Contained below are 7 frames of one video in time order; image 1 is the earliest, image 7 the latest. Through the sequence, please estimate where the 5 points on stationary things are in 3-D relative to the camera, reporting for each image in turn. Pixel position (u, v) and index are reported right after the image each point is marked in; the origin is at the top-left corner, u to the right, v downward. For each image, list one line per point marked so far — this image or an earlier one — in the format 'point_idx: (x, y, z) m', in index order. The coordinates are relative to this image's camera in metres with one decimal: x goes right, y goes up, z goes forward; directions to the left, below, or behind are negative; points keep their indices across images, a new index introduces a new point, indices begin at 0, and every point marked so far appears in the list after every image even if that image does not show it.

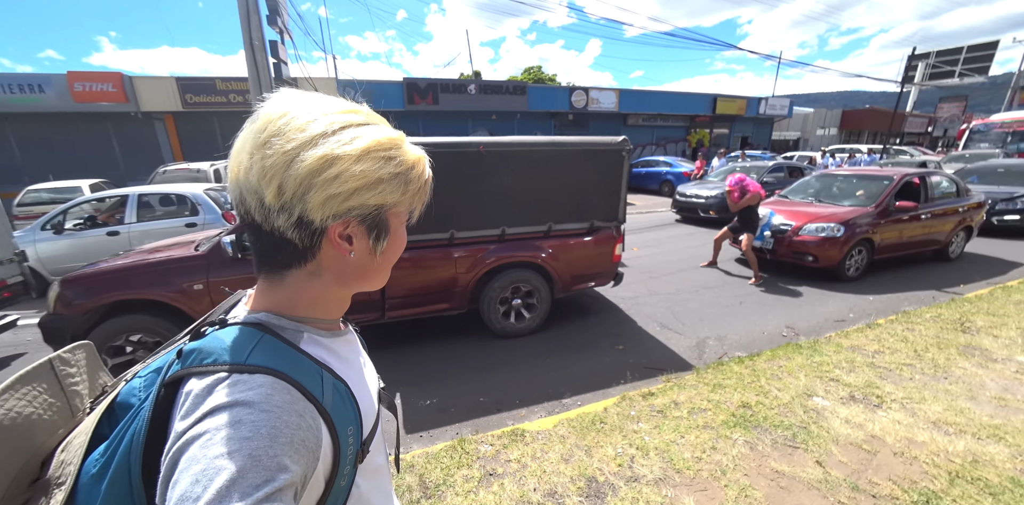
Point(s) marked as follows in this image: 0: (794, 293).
0: (+3.9, -0.6, +5.0) m
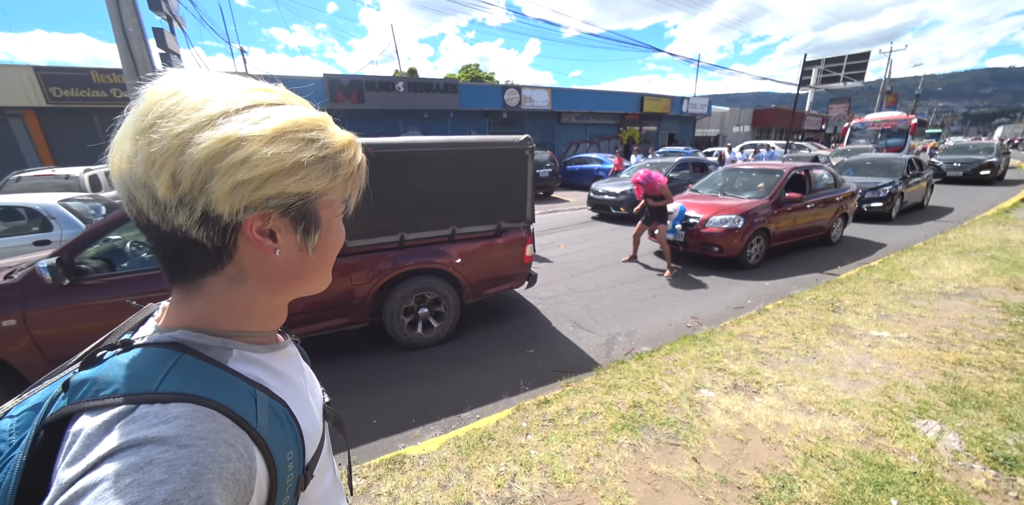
0: (+2.8, -0.5, +5.3) m
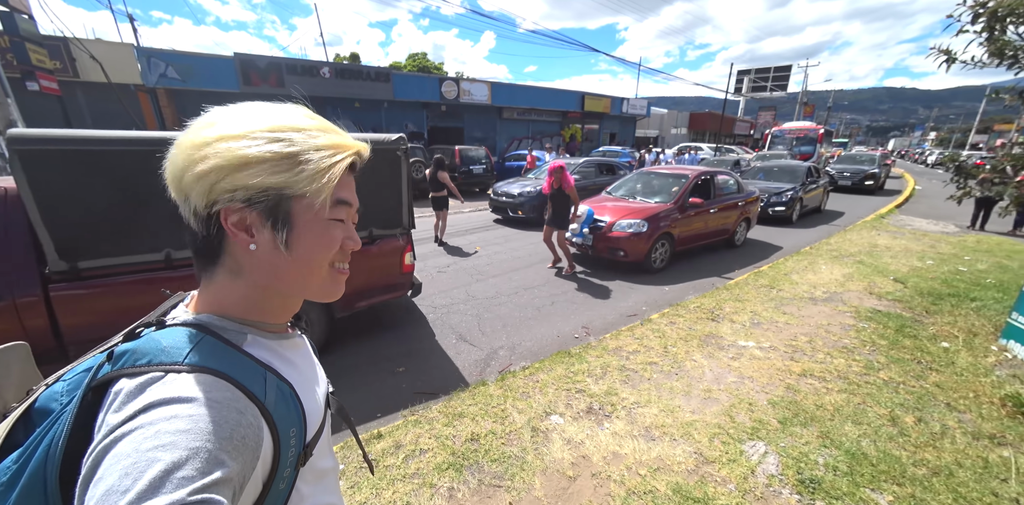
0: (+1.4, -0.6, +5.3) m
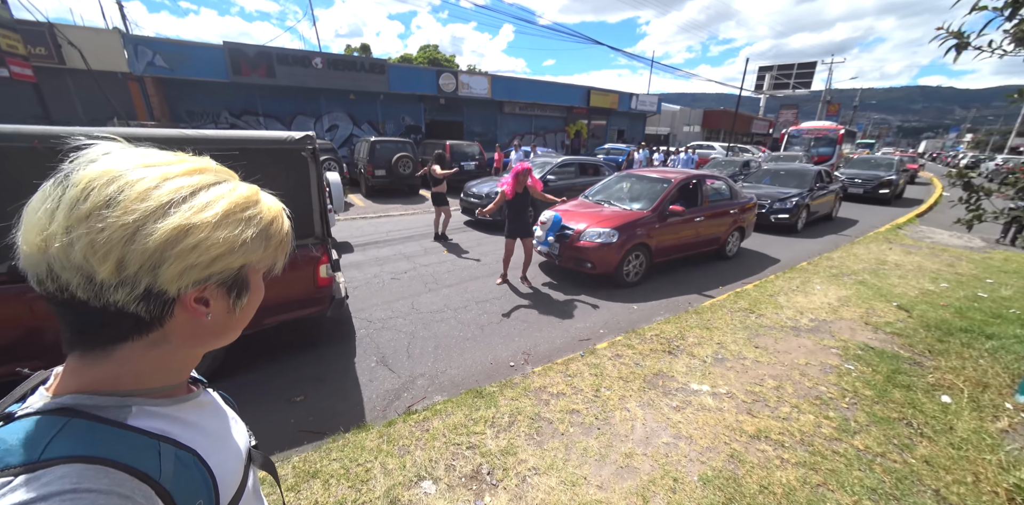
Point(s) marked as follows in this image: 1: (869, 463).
0: (+0.7, -0.8, +4.8) m
1: (+2.2, -1.3, +2.3) m
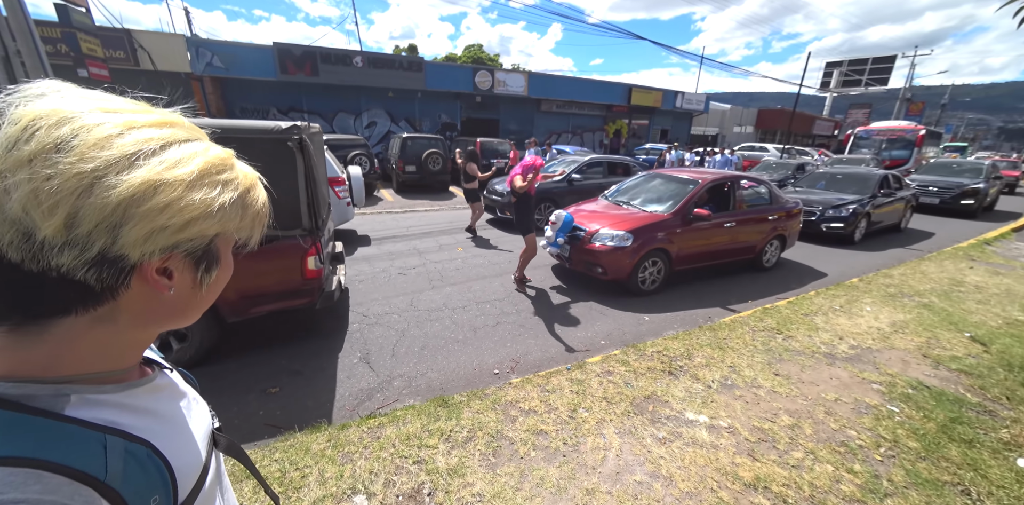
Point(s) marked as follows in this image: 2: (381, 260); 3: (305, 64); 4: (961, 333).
0: (+0.7, -0.8, +4.4) m
1: (+1.8, -1.4, +1.8) m
2: (-2.1, -0.1, +6.2) m
3: (-7.0, +6.3, +12.7) m
4: (+4.7, -0.8, +3.9) m
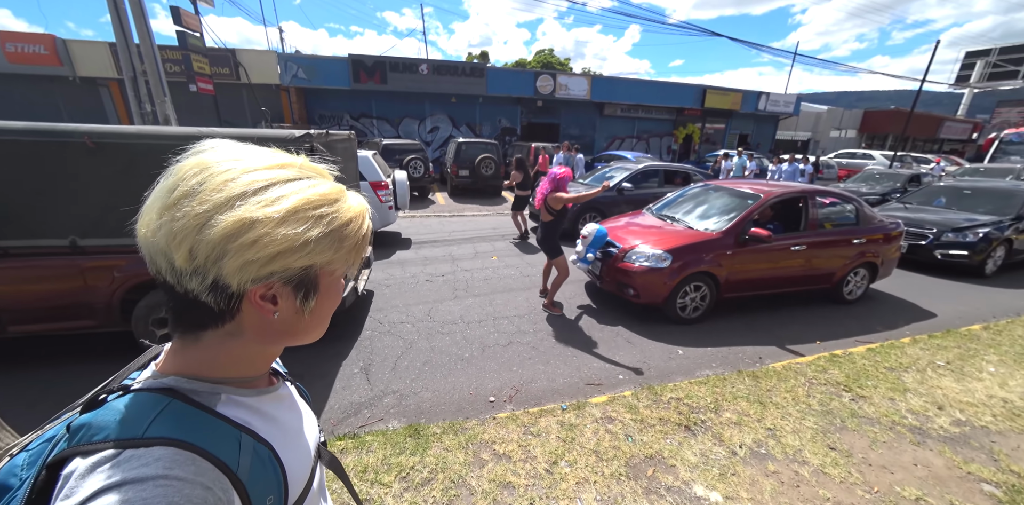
0: (+0.8, -1.0, +4.0) m
1: (+1.5, -1.6, +1.2) m
2: (-1.6, -0.2, +6.2) m
3: (-4.9, +6.4, +13.5) m
4: (+4.7, -1.2, +2.8) m
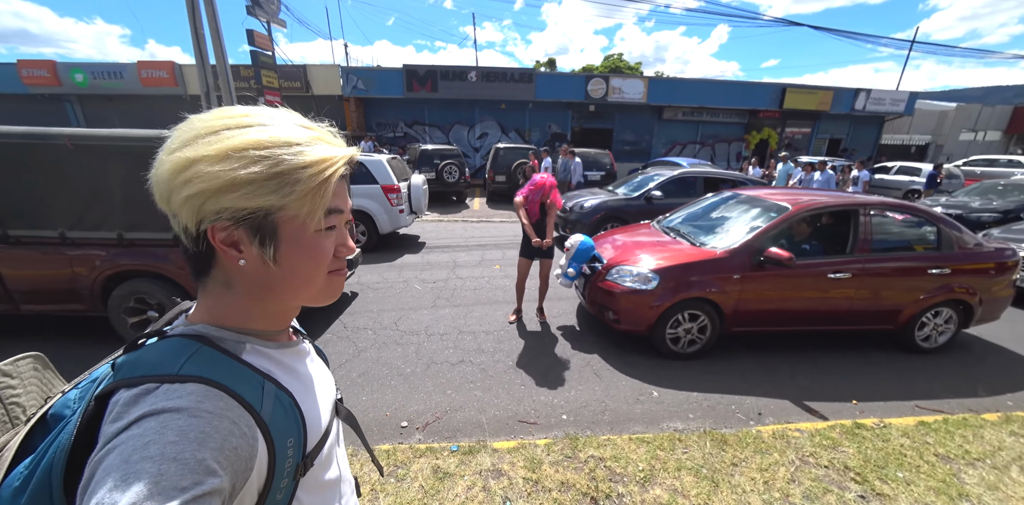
0: (+0.4, -1.1, +3.4) m
1: (+0.4, -1.6, +0.6) m
2: (-1.6, -0.3, +6.1) m
3: (-3.1, +6.3, +14.0) m
4: (+3.9, -1.5, +1.5) m
